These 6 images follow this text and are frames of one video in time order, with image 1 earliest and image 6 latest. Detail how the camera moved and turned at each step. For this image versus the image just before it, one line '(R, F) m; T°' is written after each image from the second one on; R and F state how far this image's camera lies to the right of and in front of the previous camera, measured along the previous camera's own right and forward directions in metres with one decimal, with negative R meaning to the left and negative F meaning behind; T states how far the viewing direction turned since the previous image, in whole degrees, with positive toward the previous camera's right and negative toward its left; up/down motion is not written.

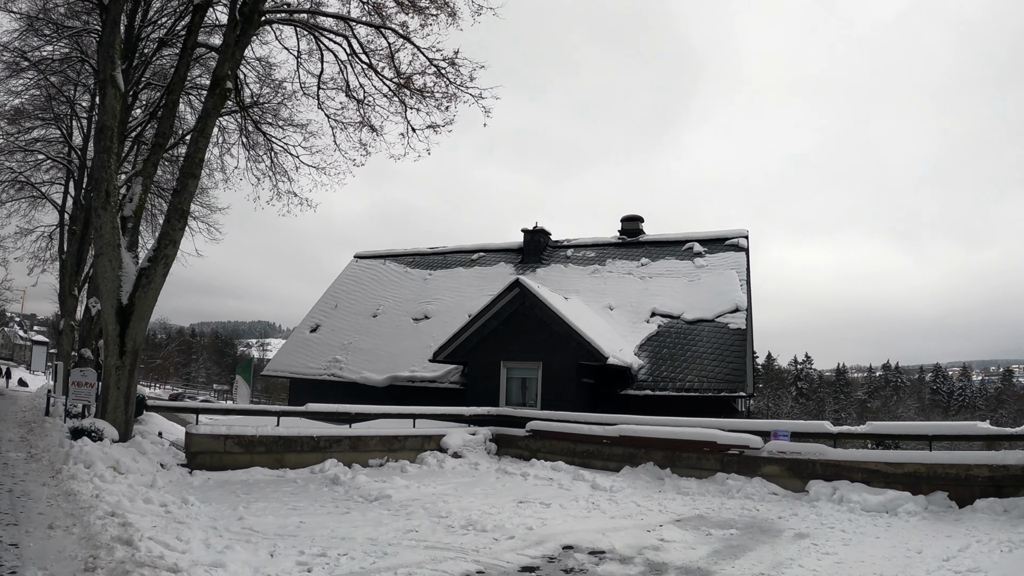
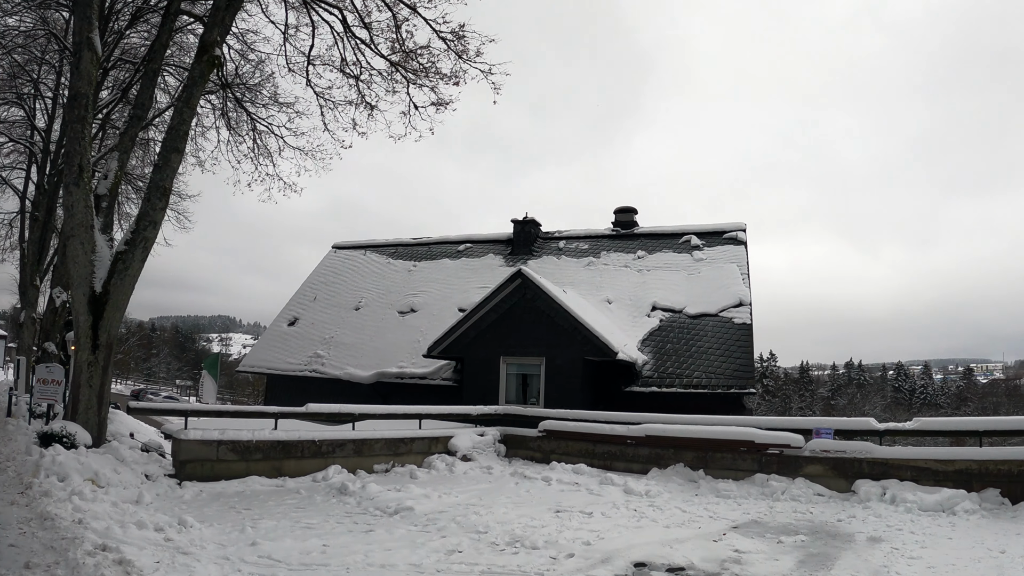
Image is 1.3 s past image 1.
(-1.4, +0.9) m; +6°
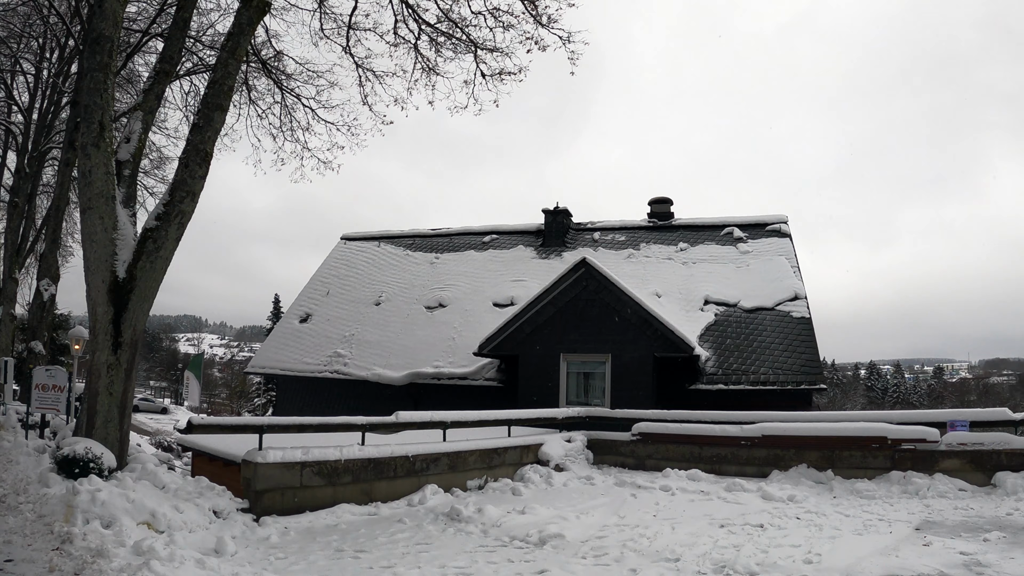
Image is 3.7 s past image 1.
(-3.0, +1.3) m; +9°
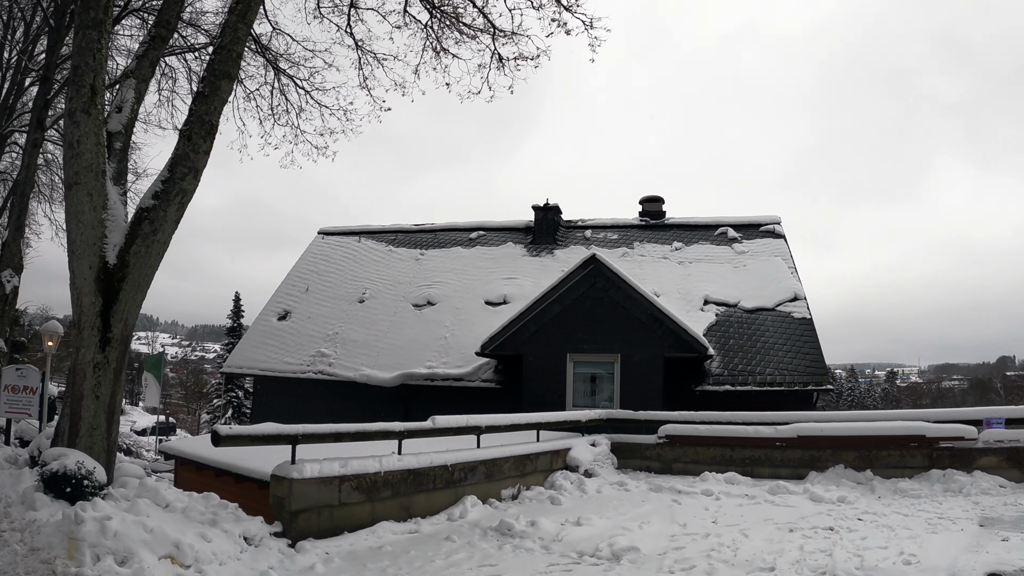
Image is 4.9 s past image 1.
(-1.5, +0.8) m; +7°
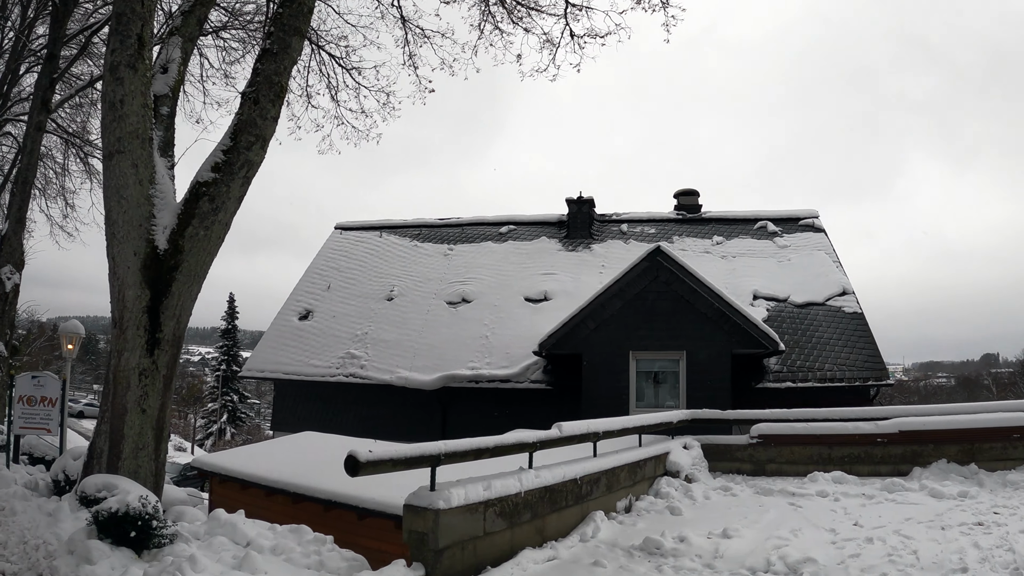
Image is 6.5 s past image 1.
(-1.9, +0.9) m; +5°
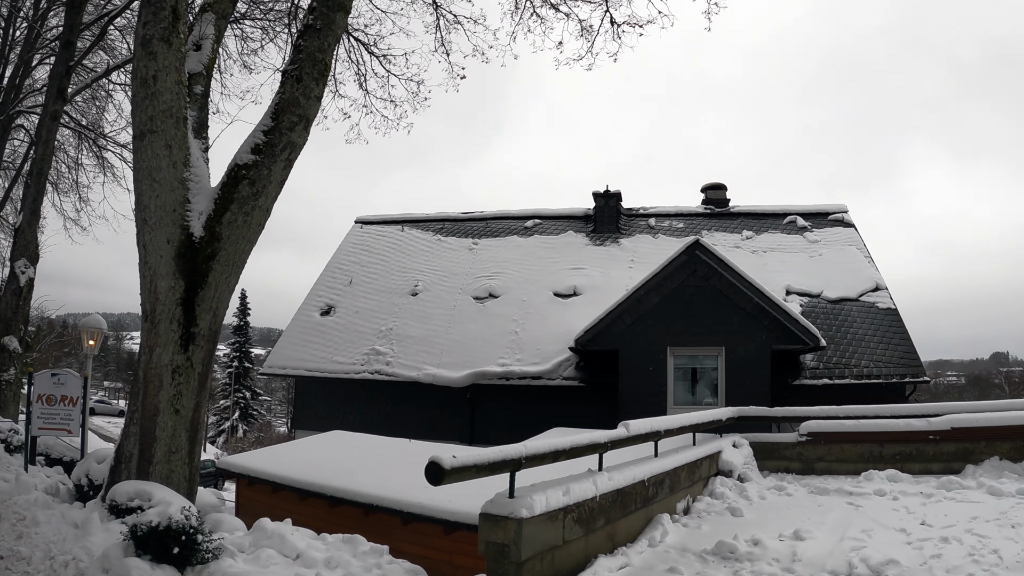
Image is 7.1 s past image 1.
(-0.7, +0.3) m; +1°
